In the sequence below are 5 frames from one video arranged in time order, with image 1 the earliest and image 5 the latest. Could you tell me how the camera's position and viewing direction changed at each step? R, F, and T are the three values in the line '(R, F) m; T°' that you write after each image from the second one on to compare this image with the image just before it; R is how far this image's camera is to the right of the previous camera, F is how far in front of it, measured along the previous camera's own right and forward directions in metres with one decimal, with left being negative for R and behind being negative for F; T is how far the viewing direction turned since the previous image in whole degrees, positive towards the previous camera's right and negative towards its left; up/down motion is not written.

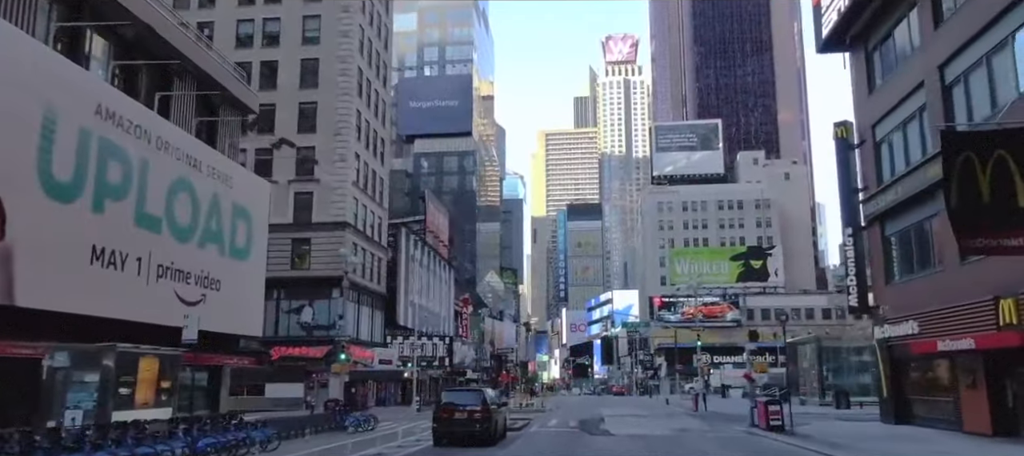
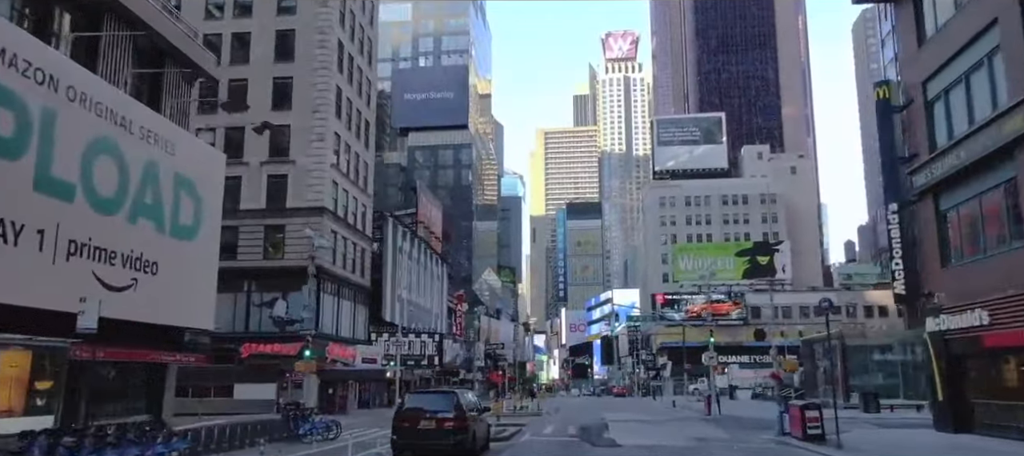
(+0.3, +4.3) m; 0°
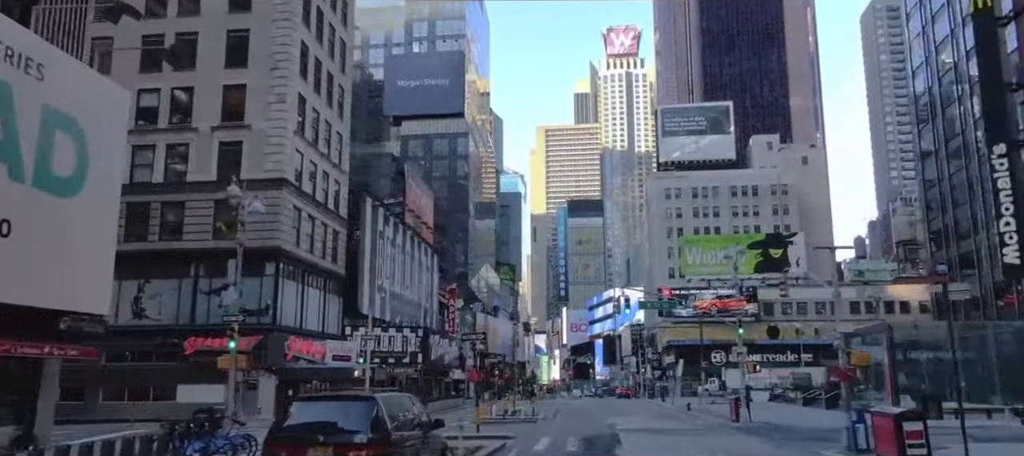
(+0.5, +6.4) m; 0°
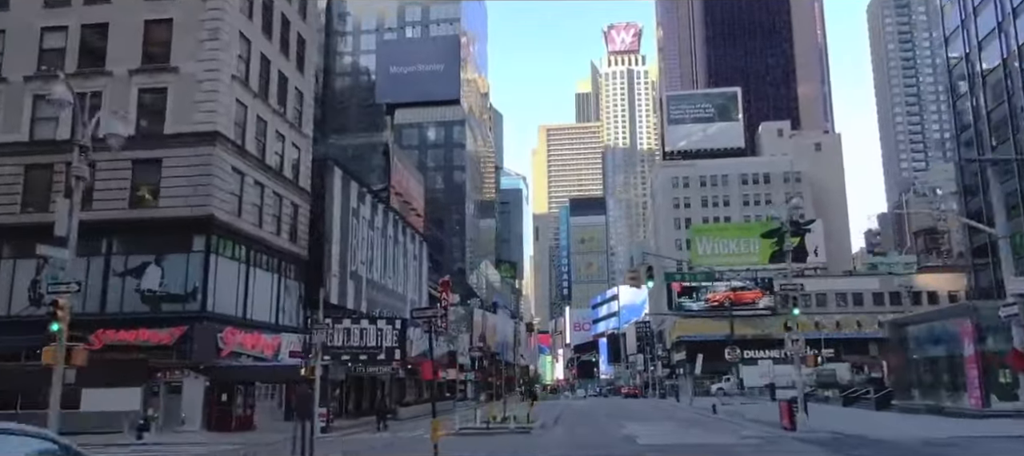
(+0.5, +7.4) m; 0°
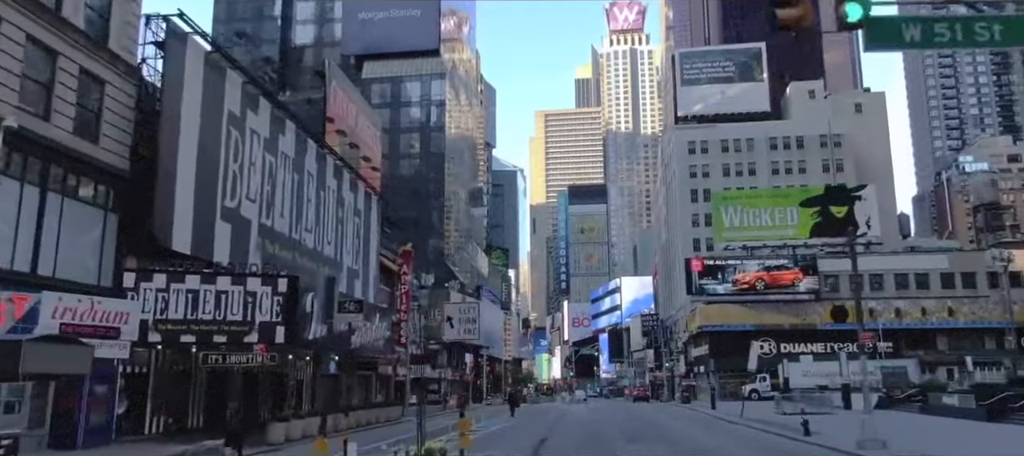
(+1.3, +16.7) m; 0°
